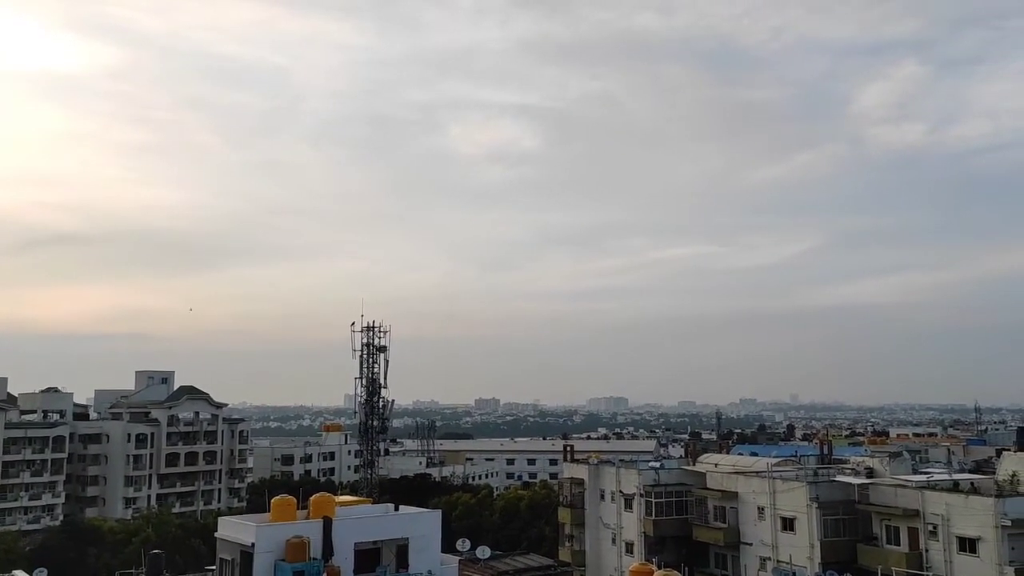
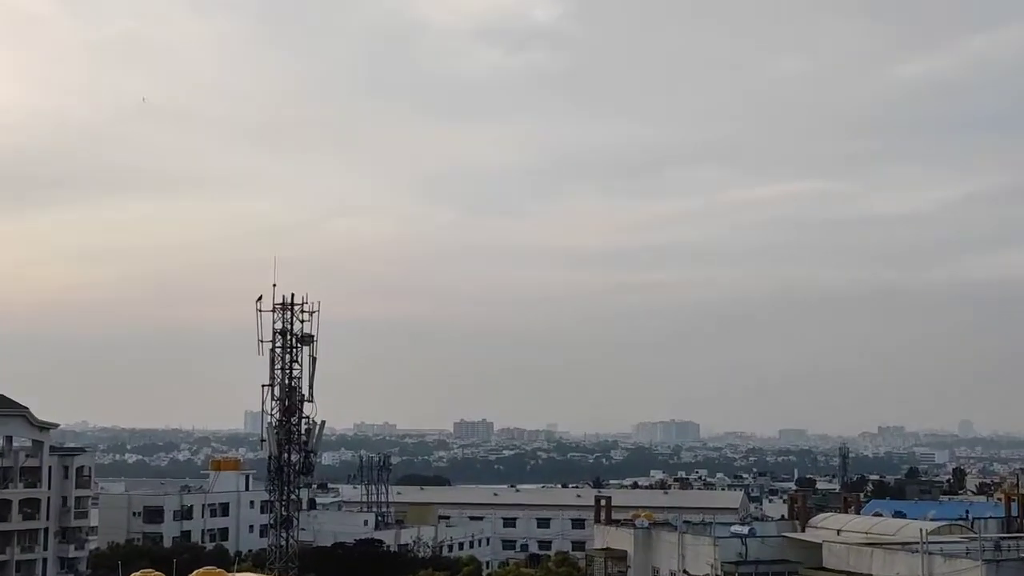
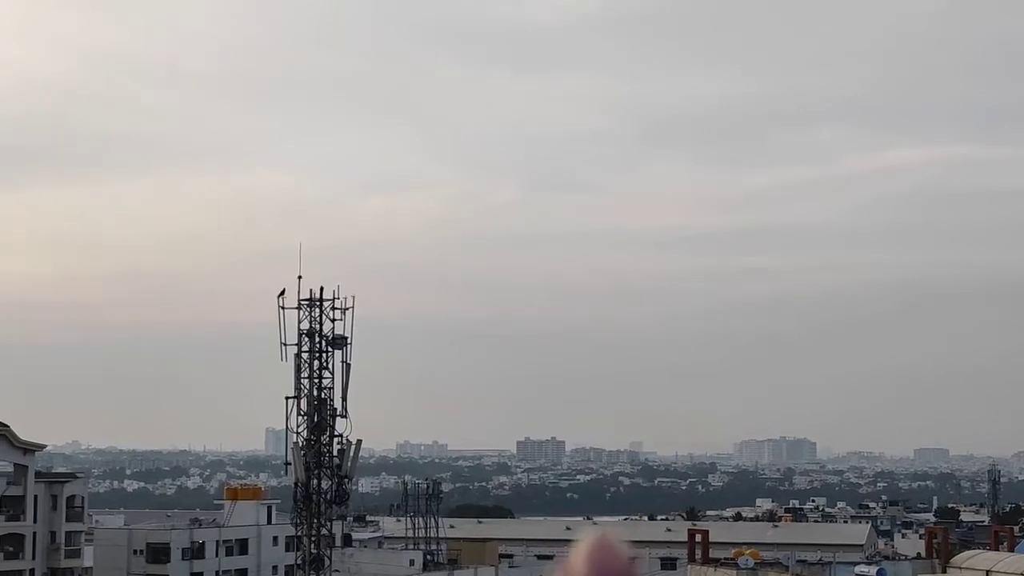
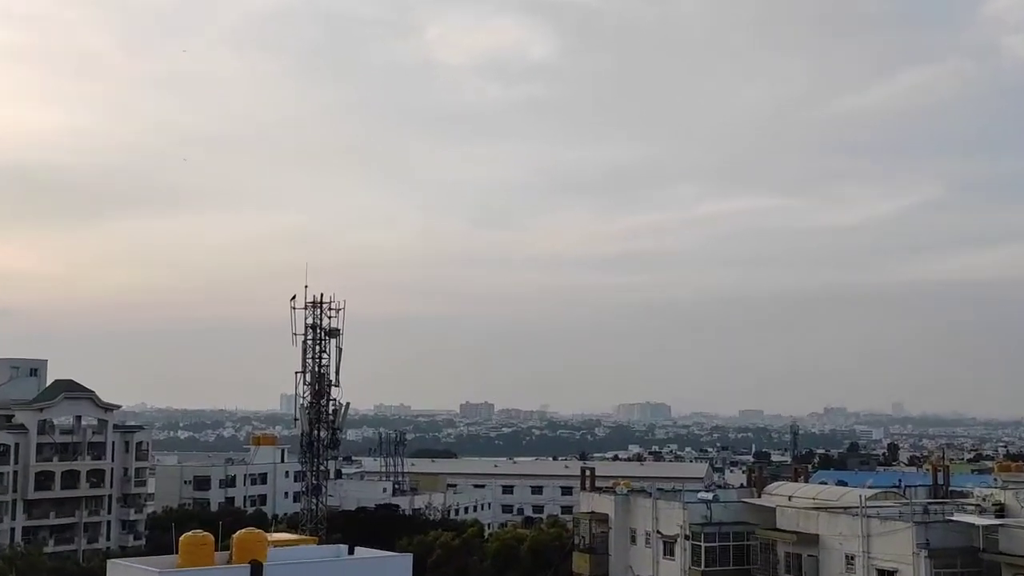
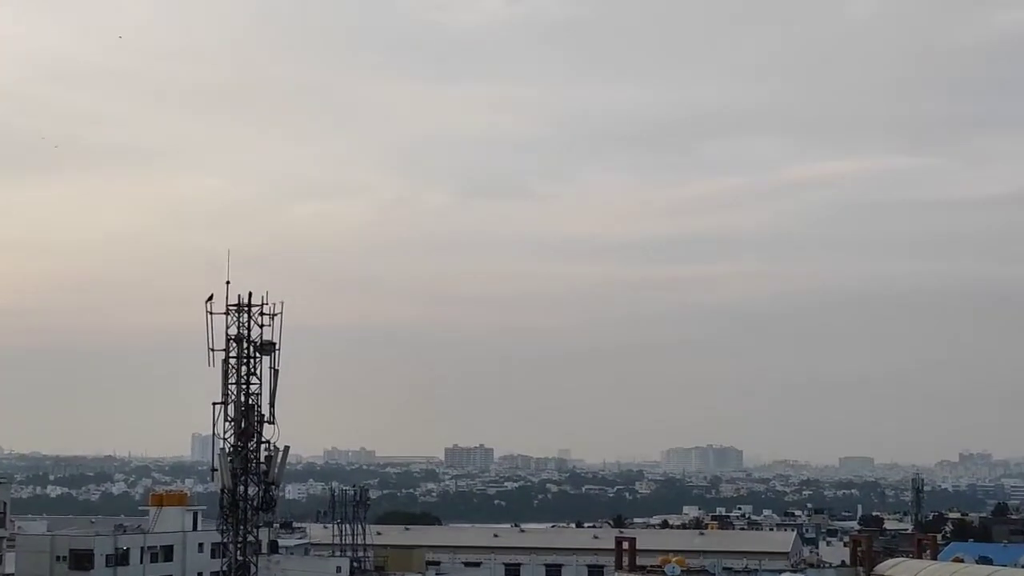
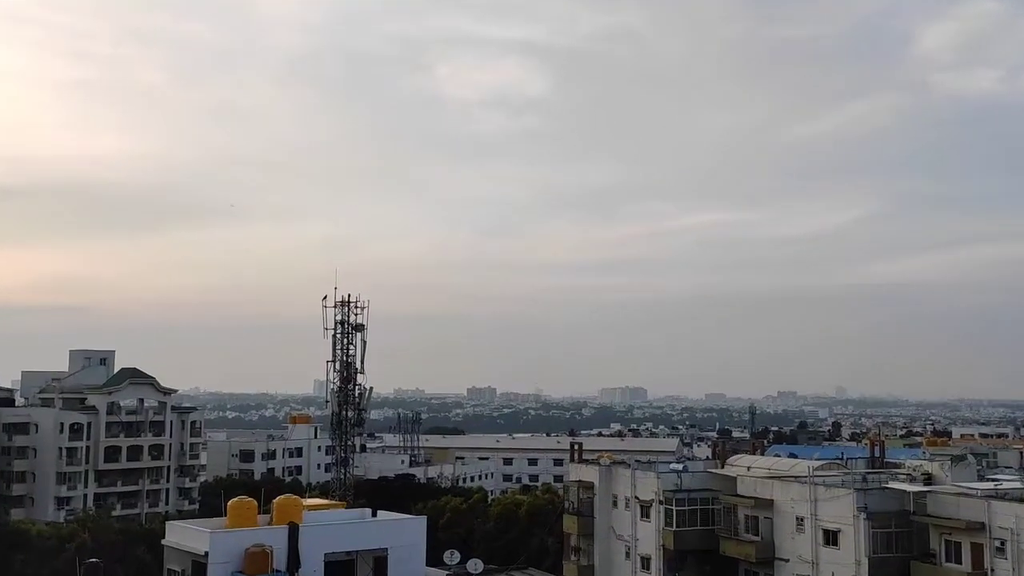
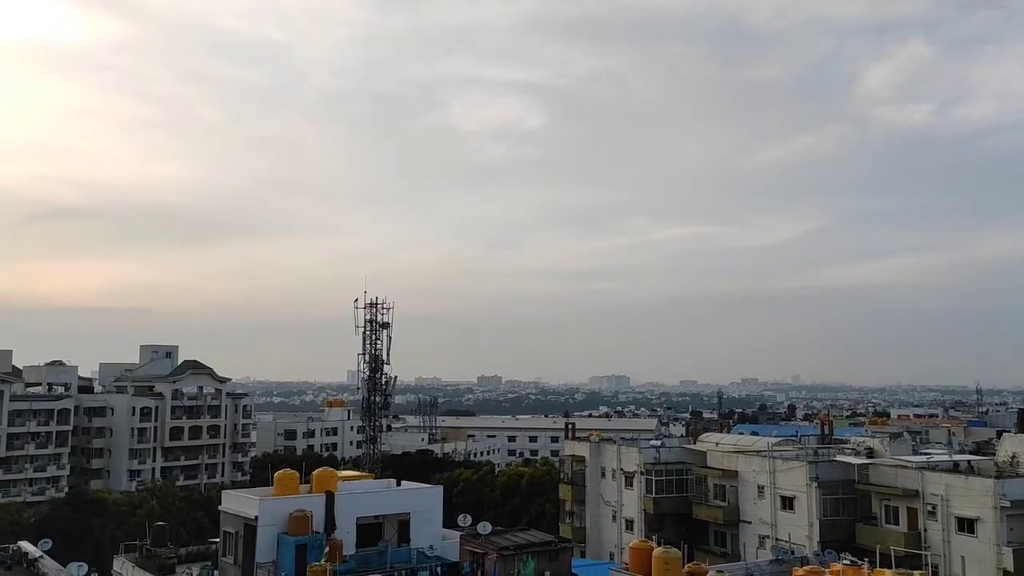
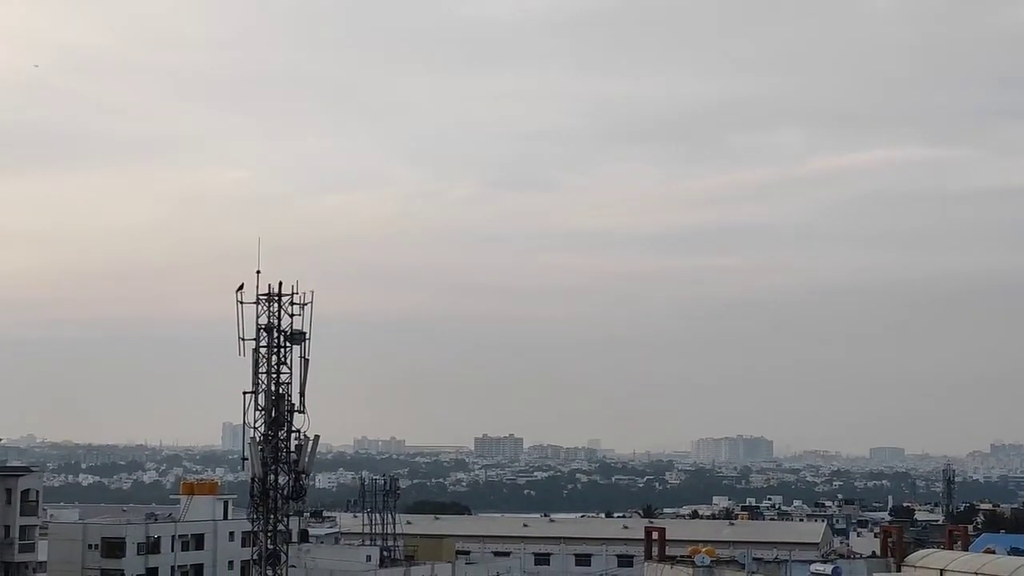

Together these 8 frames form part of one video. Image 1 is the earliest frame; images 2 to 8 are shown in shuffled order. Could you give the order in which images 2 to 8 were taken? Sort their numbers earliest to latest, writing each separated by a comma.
7, 6, 4, 2, 5, 8, 3
